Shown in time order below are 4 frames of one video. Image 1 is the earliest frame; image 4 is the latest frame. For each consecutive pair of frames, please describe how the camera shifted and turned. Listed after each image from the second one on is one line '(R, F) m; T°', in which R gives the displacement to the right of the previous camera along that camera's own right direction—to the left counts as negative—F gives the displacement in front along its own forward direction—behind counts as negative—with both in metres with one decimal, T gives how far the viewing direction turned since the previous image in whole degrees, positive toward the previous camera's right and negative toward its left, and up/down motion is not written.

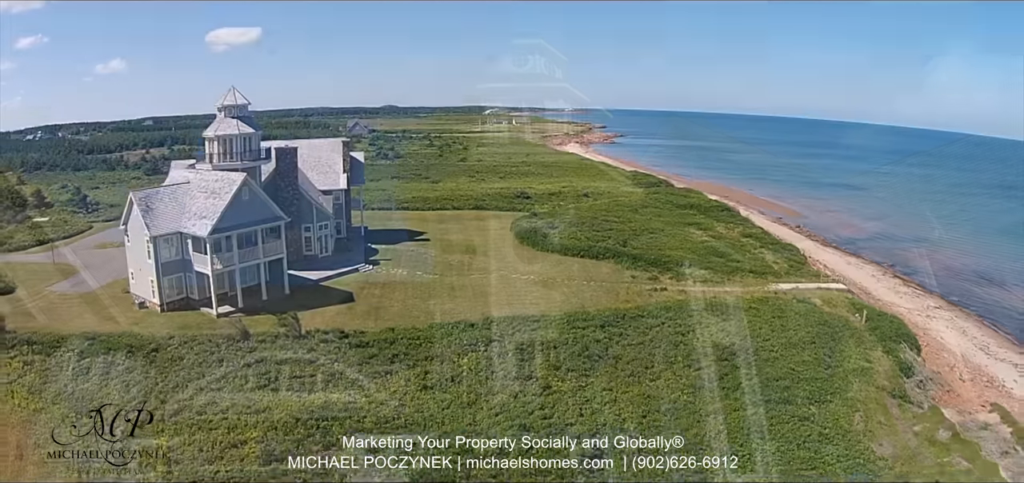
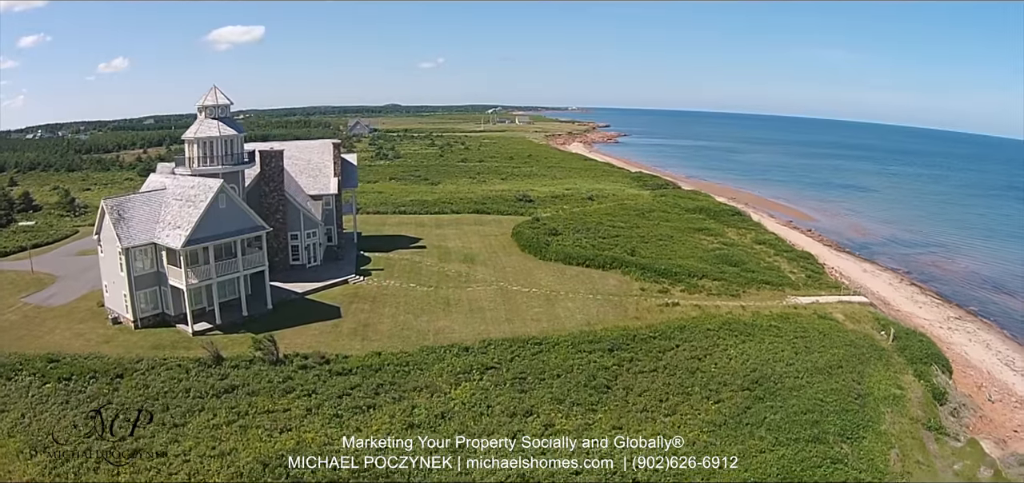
(+0.1, +2.1) m; 0°
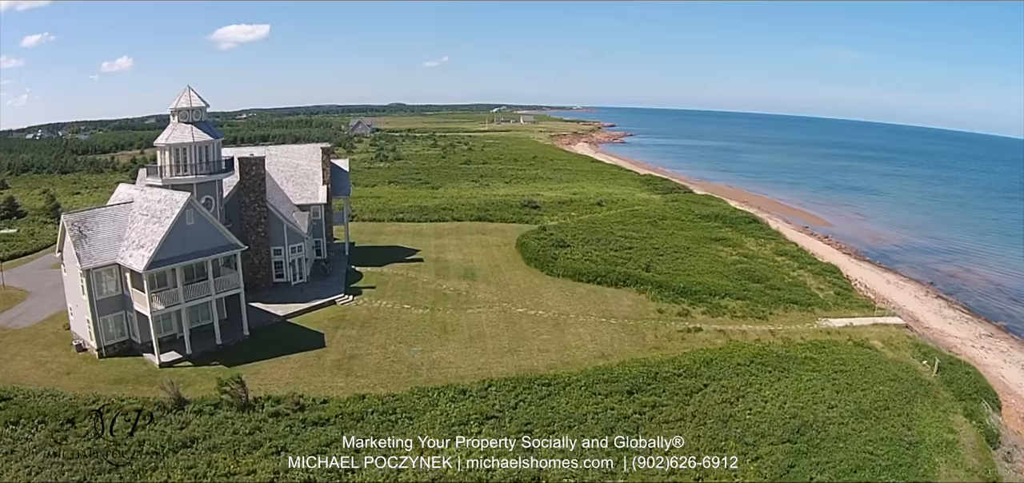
(0.0, +2.7) m; 0°
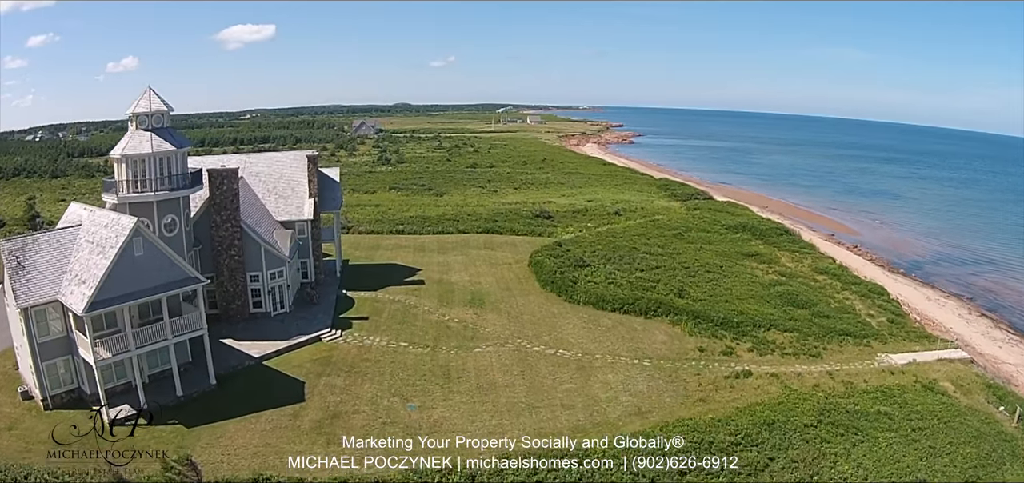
(-0.4, +3.8) m; -1°
